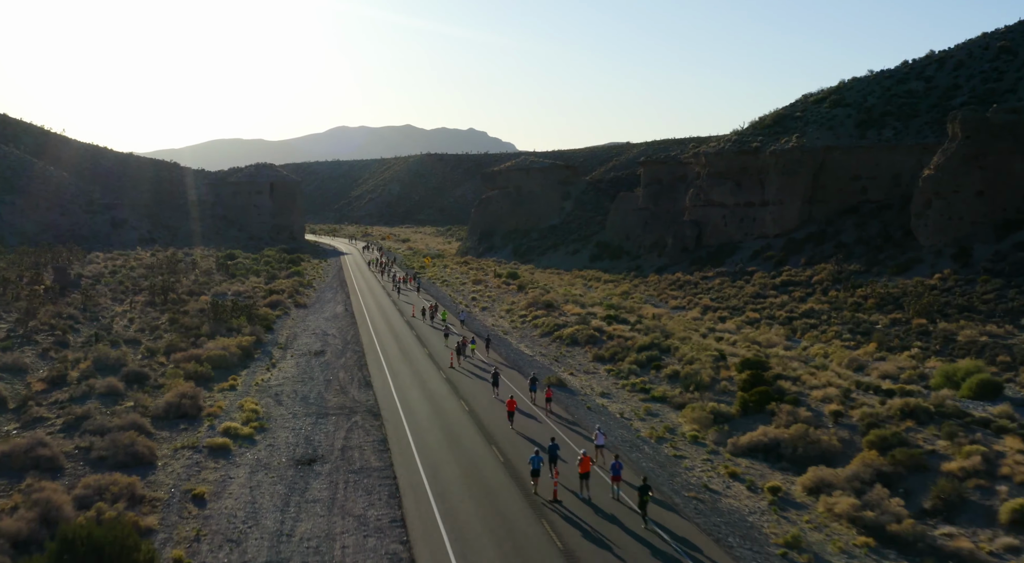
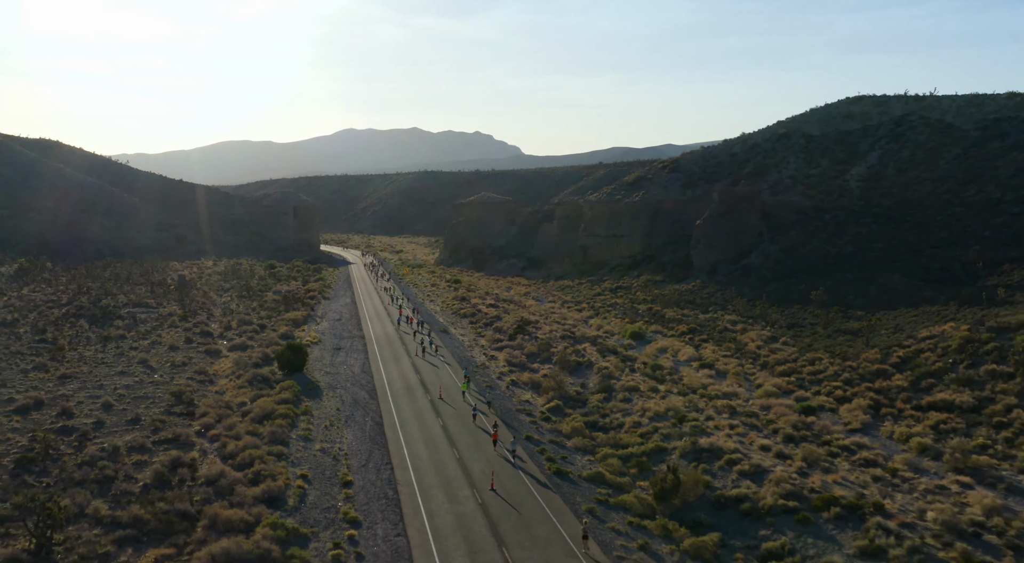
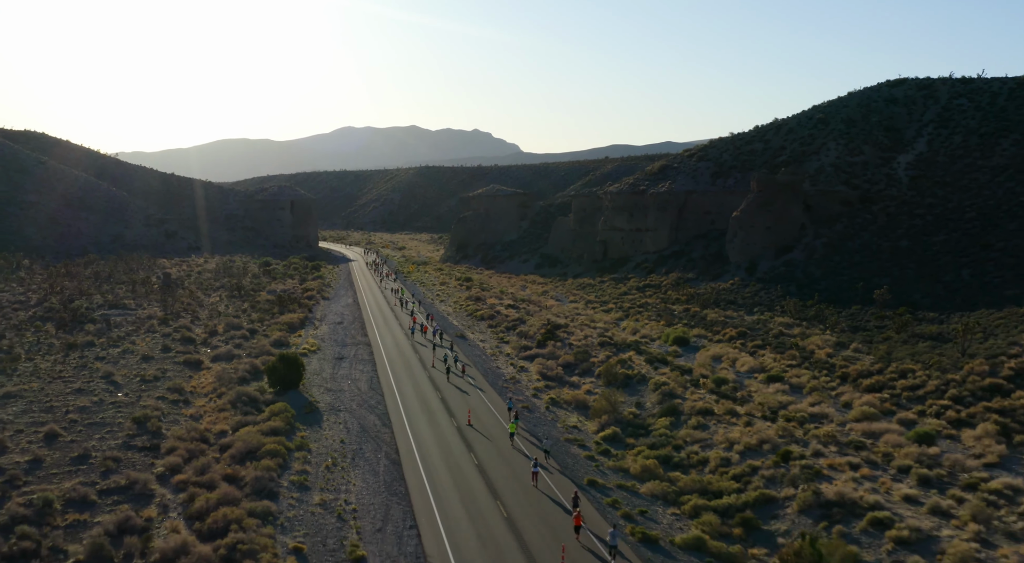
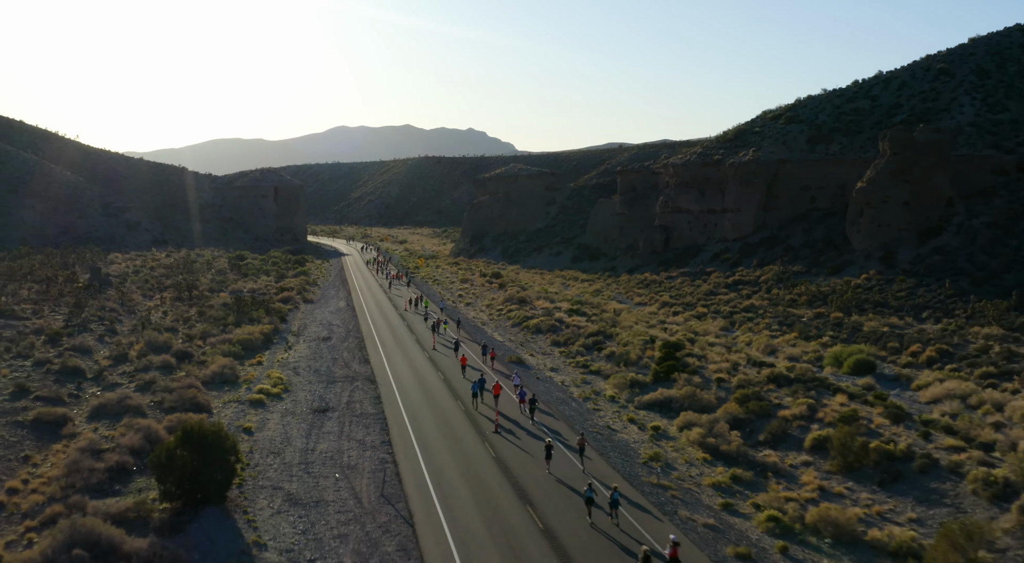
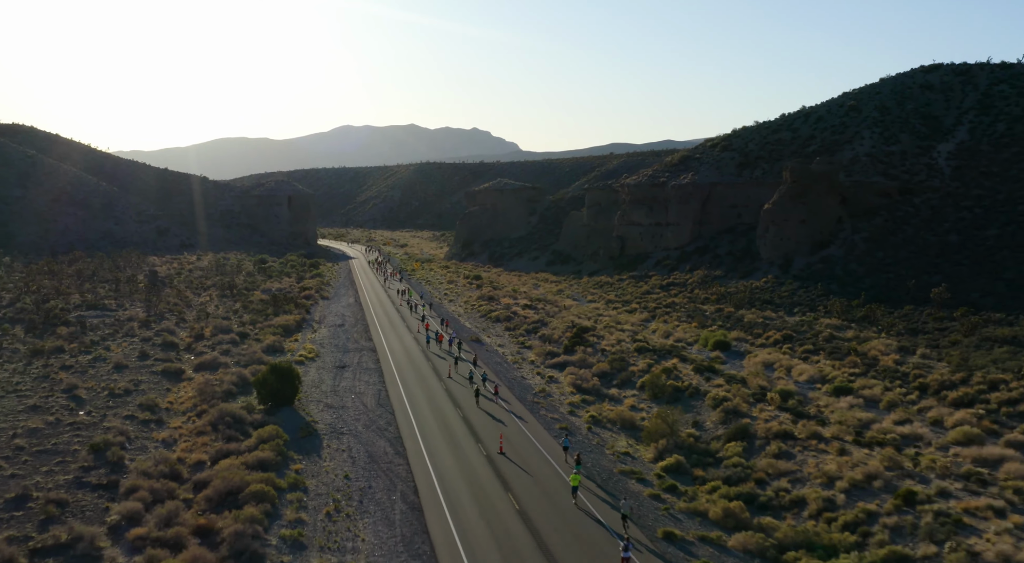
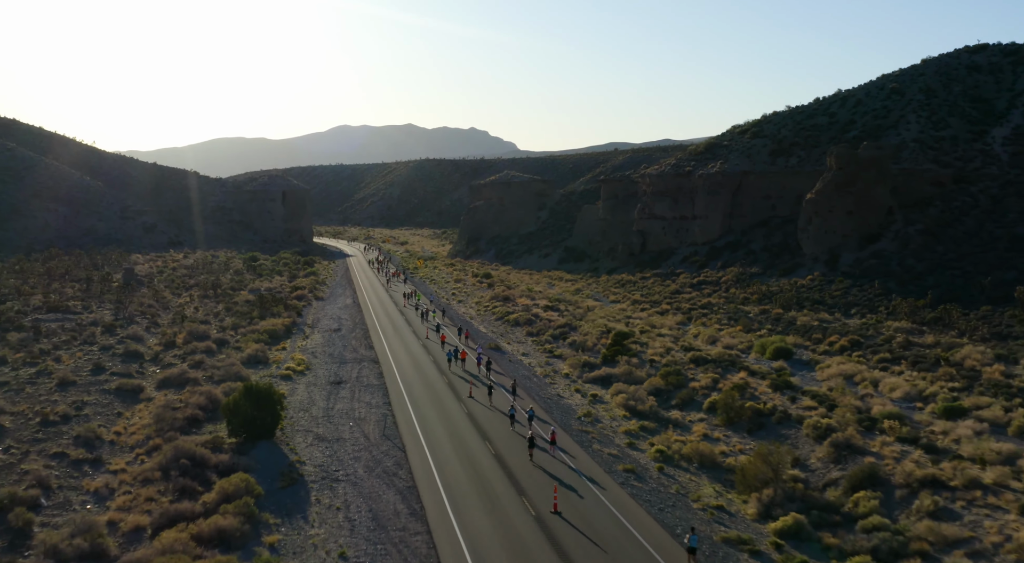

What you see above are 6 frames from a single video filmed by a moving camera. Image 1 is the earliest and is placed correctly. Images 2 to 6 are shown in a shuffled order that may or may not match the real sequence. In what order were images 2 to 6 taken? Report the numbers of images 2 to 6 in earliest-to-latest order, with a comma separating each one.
4, 6, 5, 3, 2
